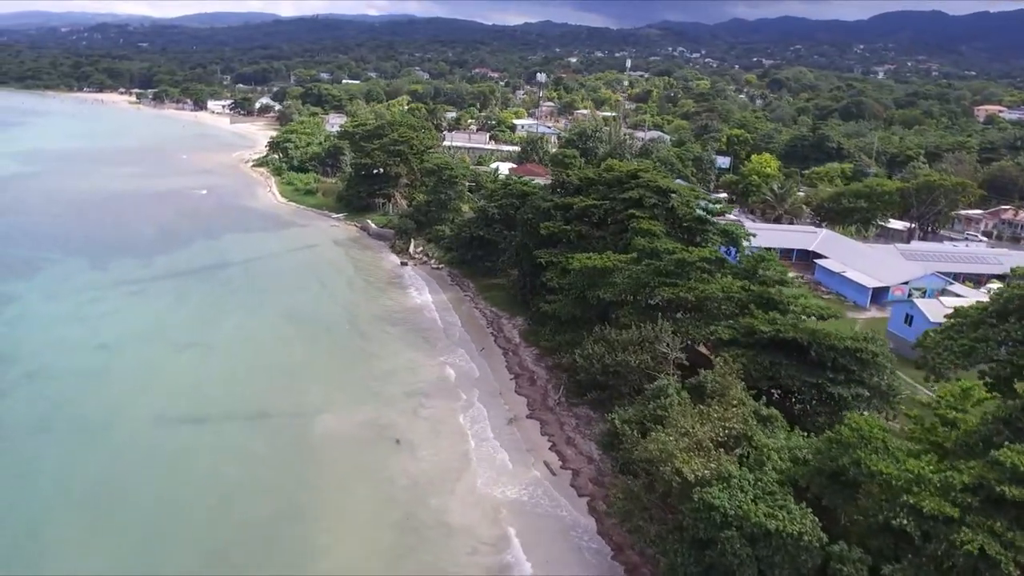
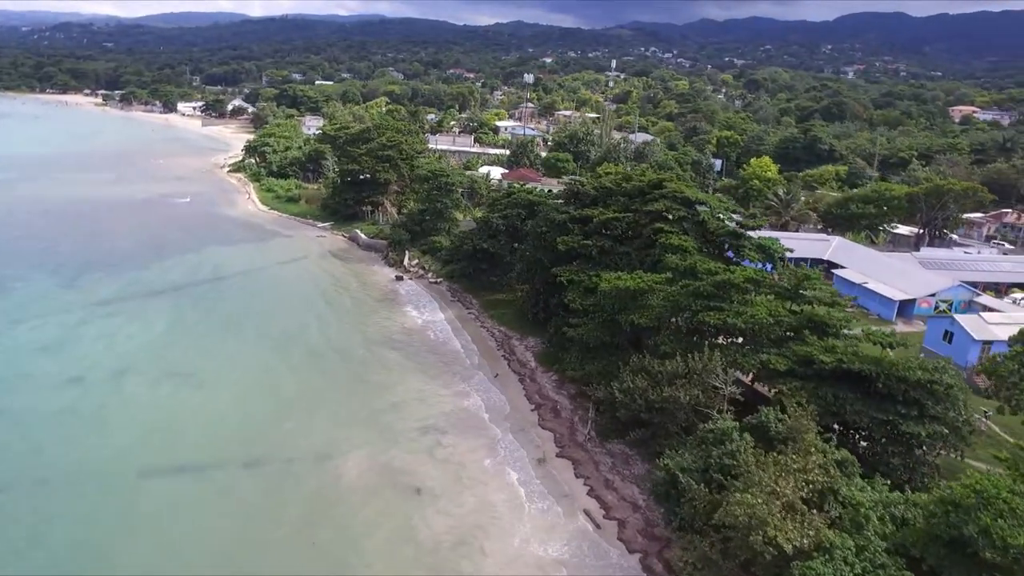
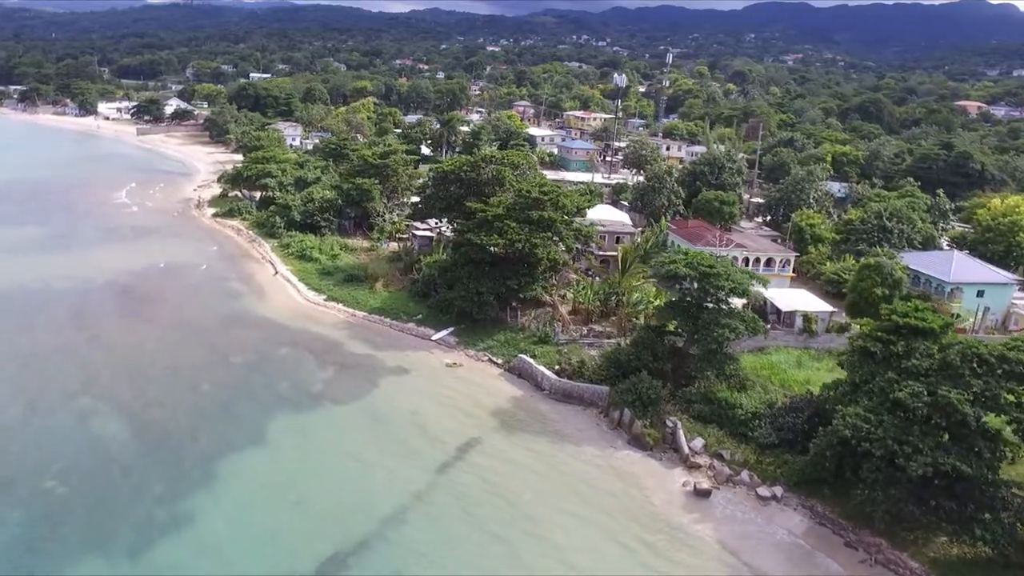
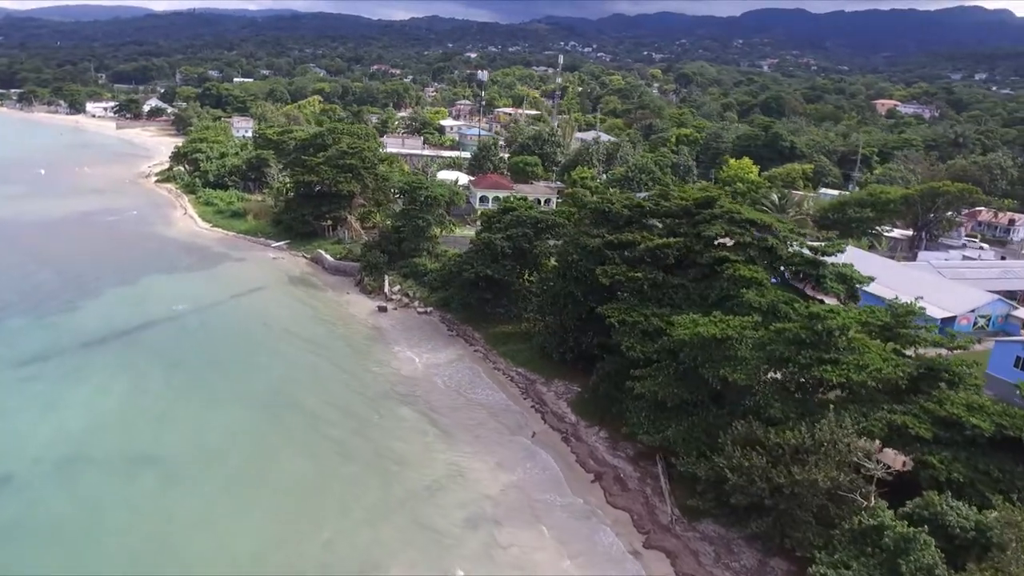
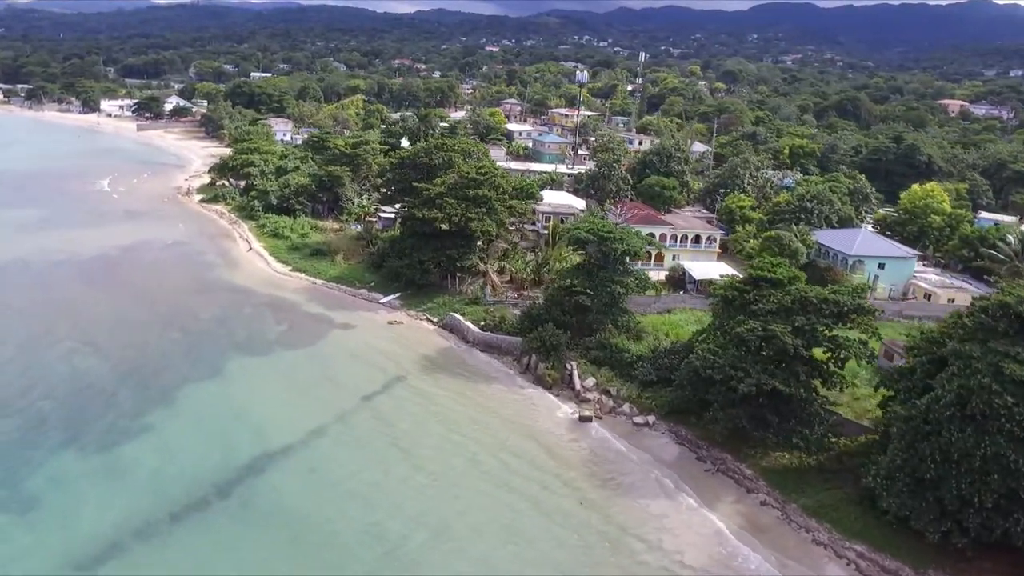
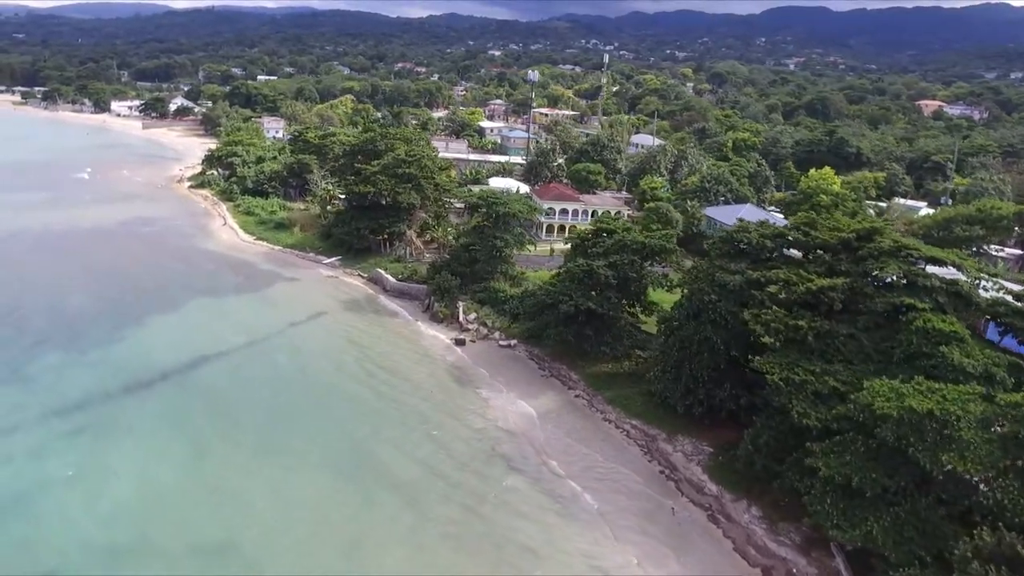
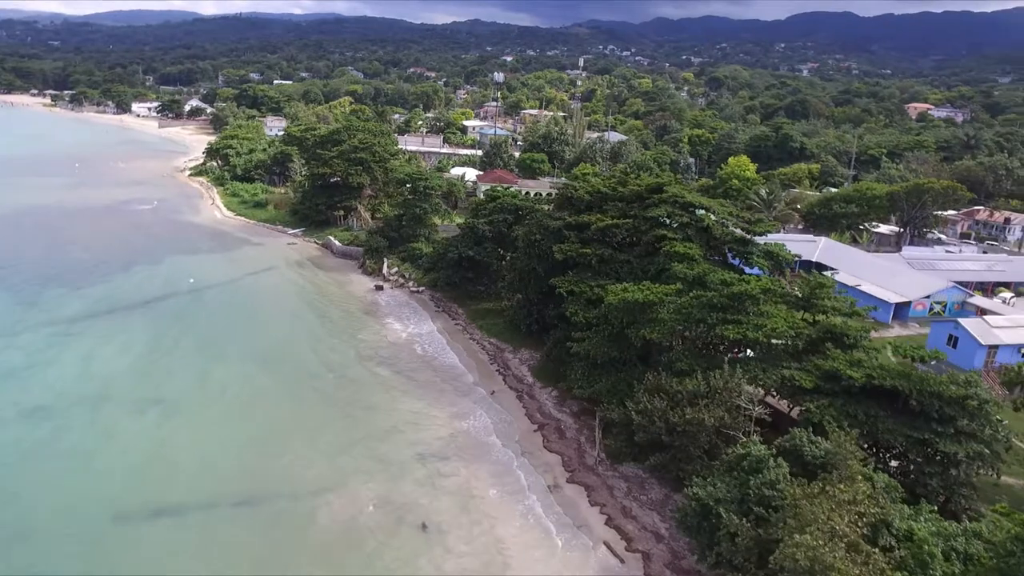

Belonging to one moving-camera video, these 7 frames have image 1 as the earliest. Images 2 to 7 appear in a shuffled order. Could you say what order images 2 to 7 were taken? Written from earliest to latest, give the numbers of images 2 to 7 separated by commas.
2, 7, 4, 6, 5, 3
